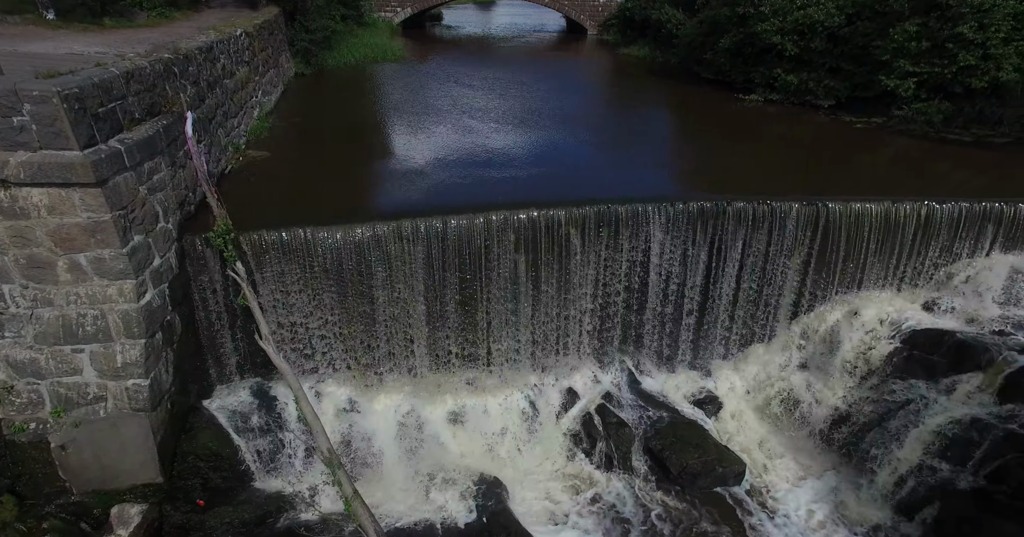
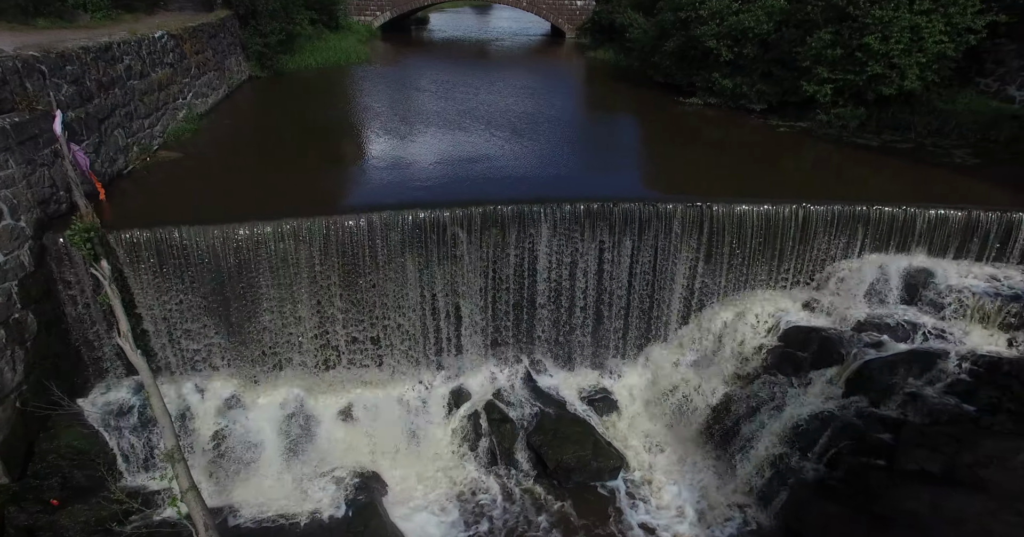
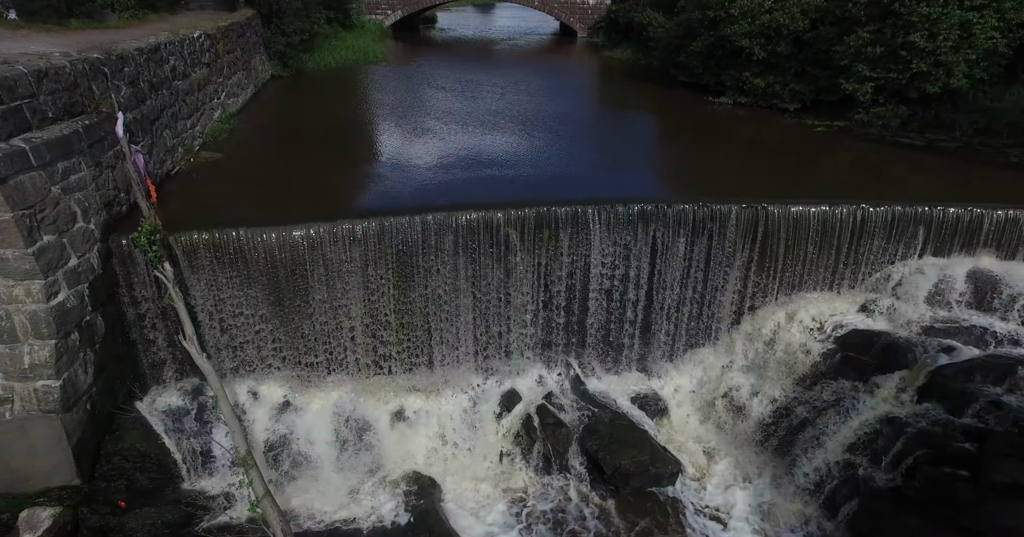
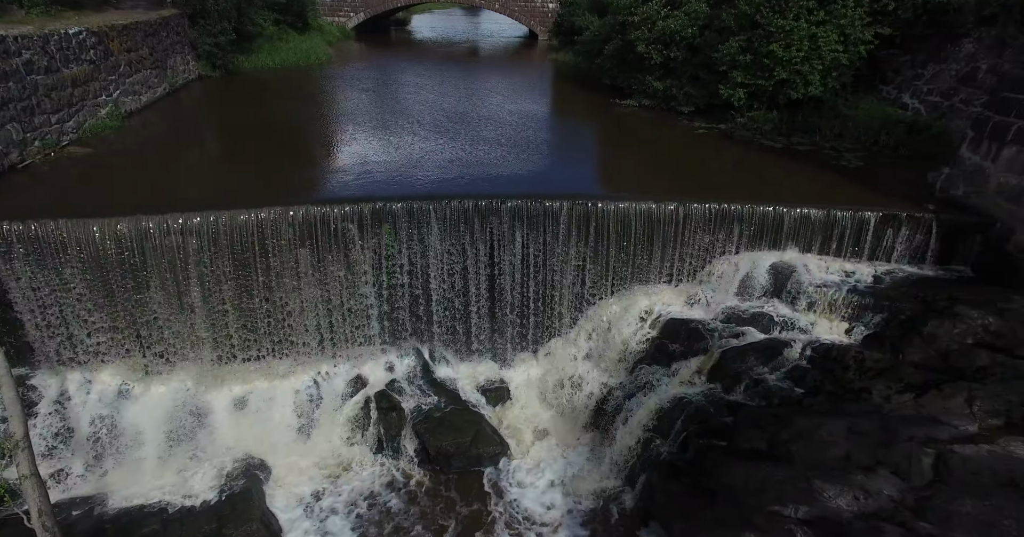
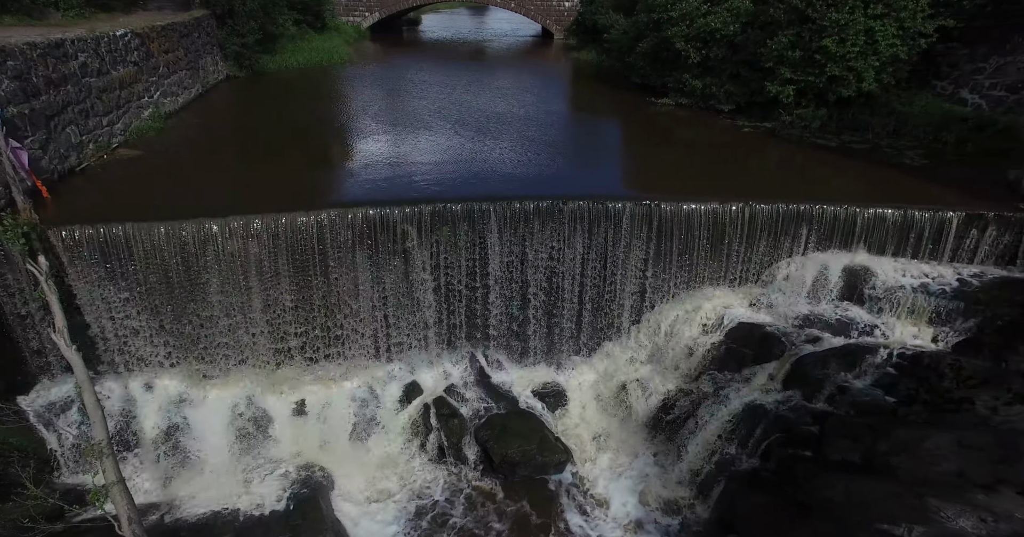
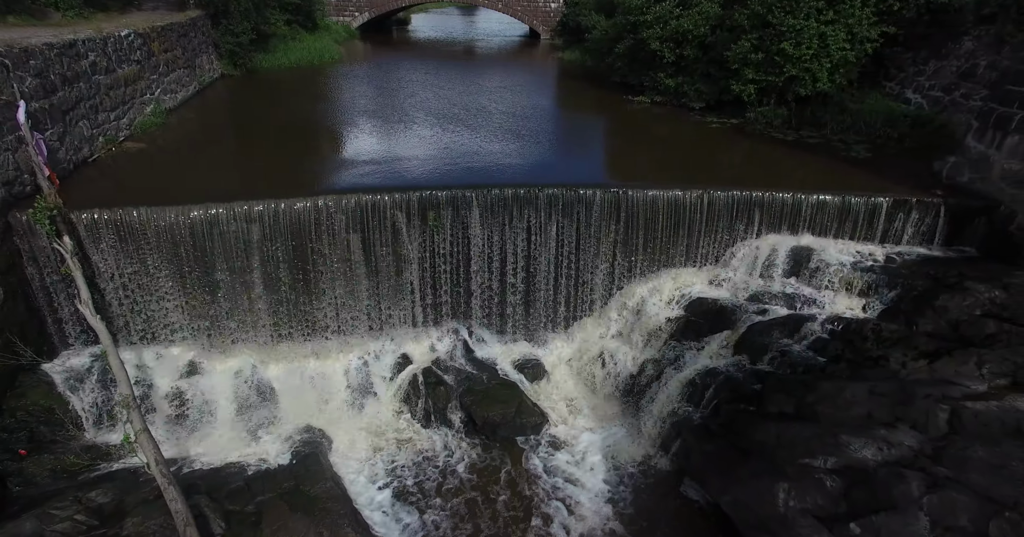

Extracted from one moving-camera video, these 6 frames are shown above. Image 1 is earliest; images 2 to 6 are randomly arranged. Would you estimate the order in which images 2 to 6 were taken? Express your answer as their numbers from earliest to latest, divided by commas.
3, 2, 5, 4, 6
